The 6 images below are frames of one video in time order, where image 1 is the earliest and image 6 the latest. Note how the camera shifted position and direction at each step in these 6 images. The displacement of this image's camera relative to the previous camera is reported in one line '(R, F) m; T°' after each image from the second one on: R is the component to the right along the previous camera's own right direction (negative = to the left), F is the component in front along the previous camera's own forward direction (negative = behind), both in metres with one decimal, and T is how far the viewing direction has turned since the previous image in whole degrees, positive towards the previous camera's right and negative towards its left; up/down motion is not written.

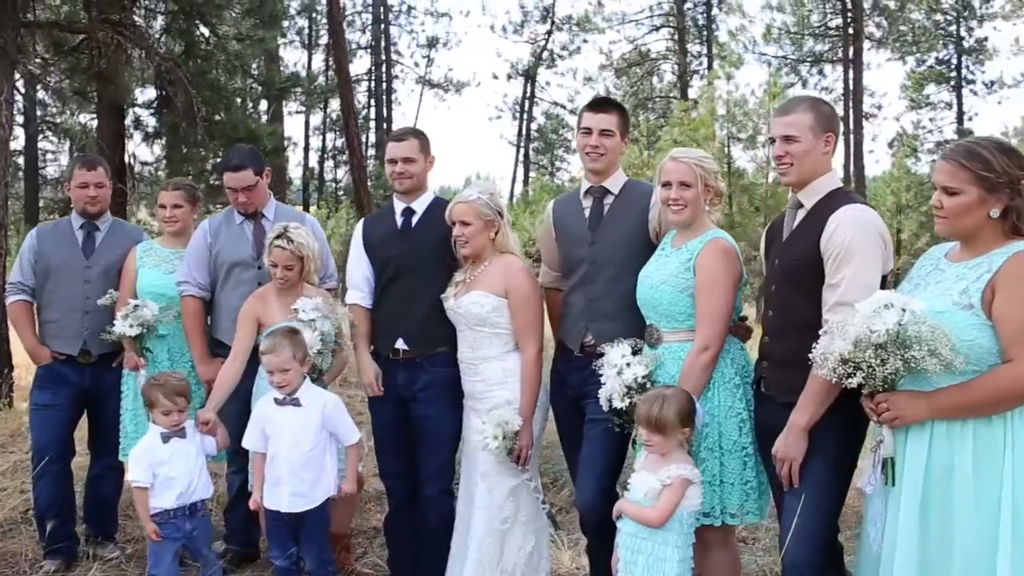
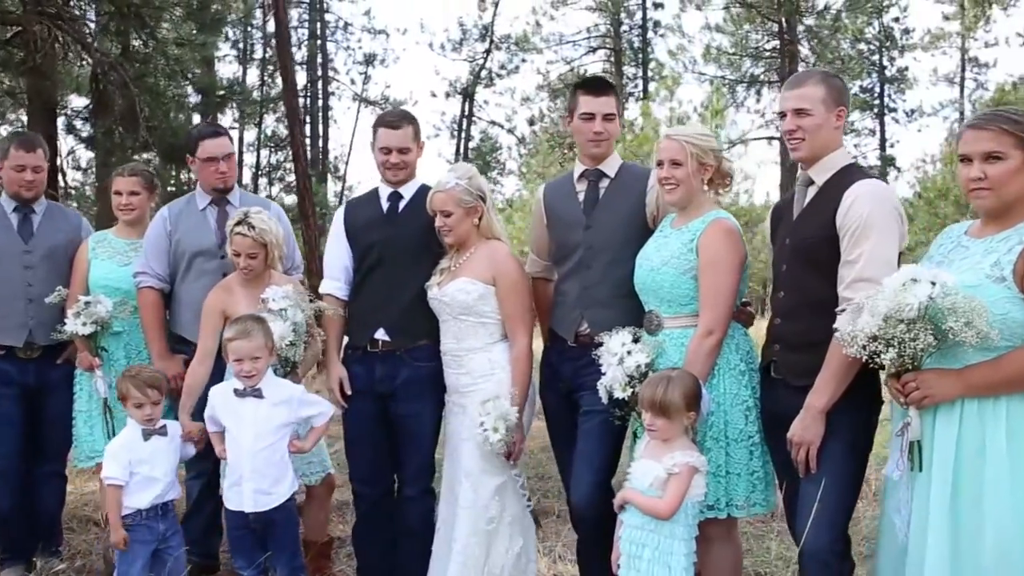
(-0.3, +0.2) m; +4°
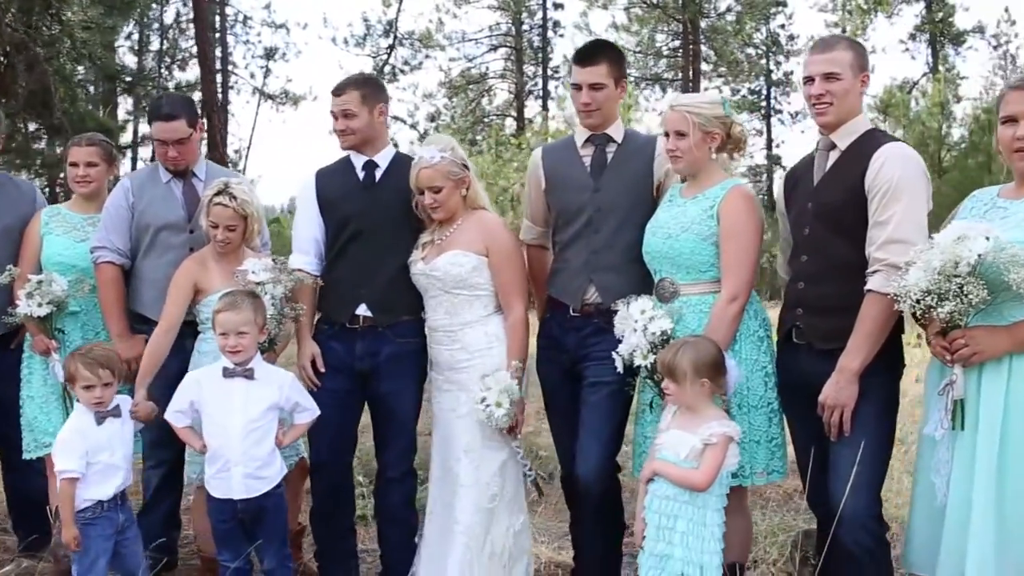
(-0.5, +0.2) m; +6°
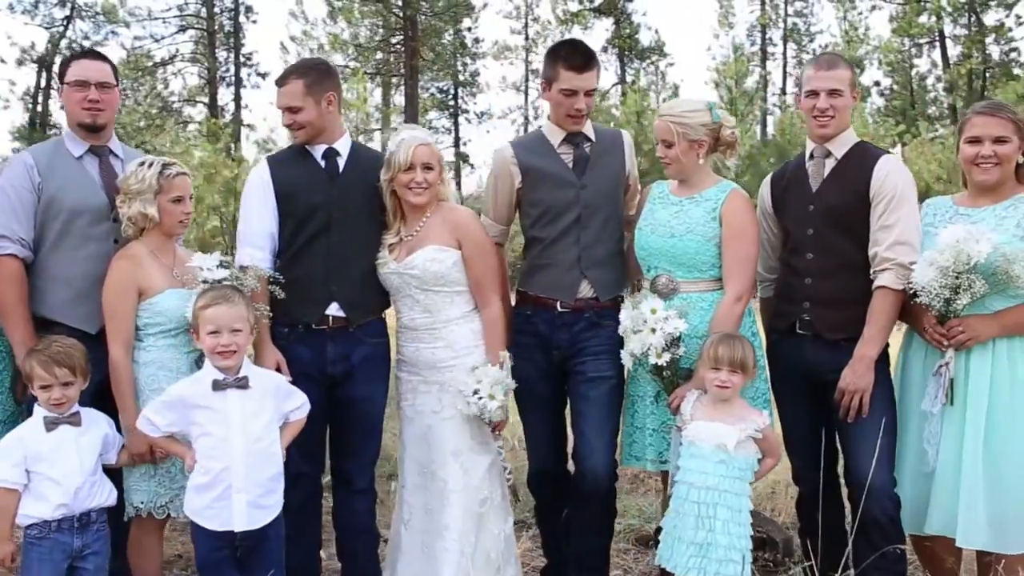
(-1.3, +0.3) m; +20°
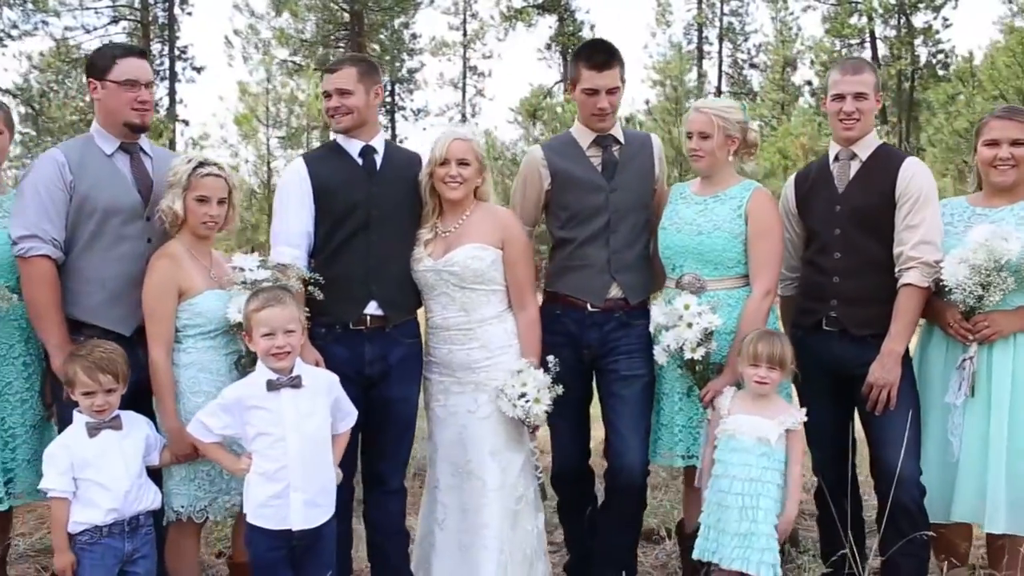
(-0.4, 0.0) m; +4°
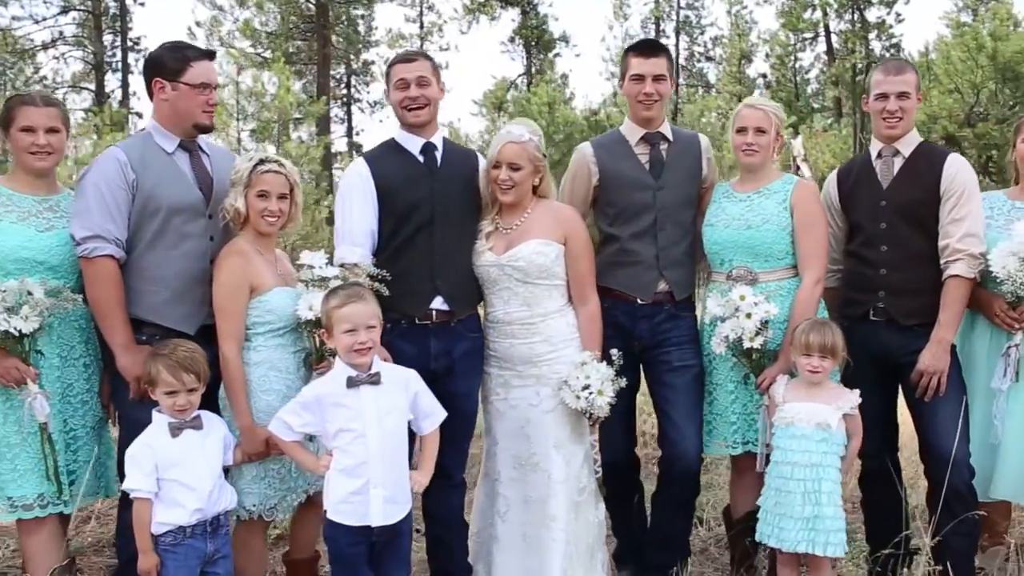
(-0.5, -0.1) m; +3°
